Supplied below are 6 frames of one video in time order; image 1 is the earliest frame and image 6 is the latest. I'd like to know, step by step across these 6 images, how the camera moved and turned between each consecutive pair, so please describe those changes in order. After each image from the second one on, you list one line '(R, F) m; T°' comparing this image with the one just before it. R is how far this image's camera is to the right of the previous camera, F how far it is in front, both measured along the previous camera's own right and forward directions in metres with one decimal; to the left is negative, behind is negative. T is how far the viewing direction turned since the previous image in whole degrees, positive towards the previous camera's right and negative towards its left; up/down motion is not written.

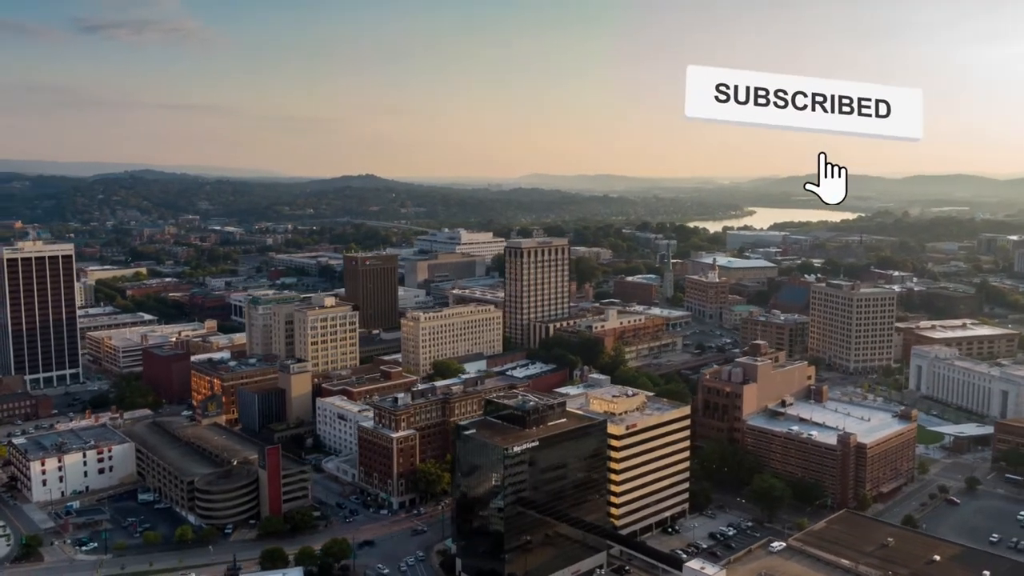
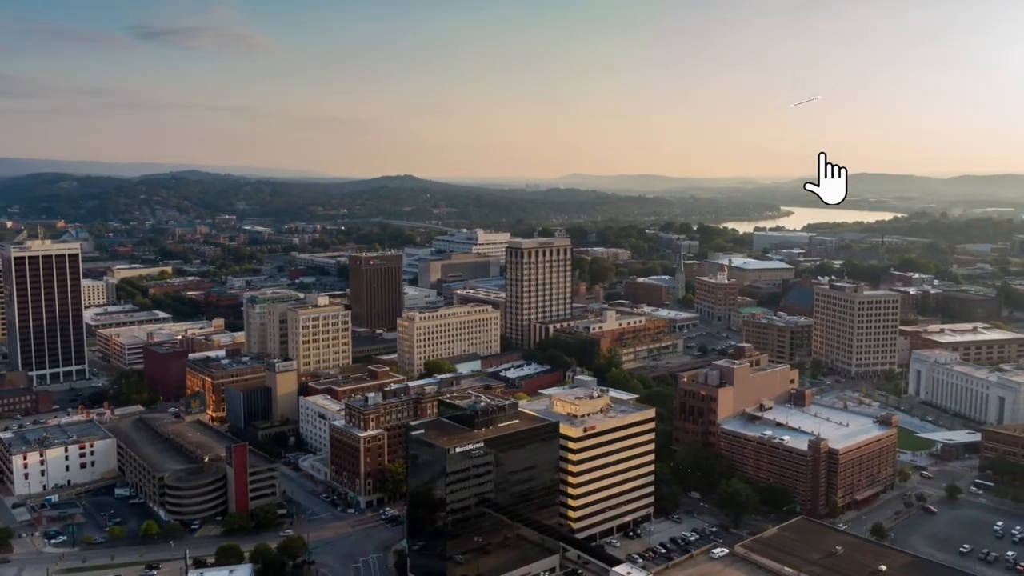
(+2.8, +0.1) m; -3°
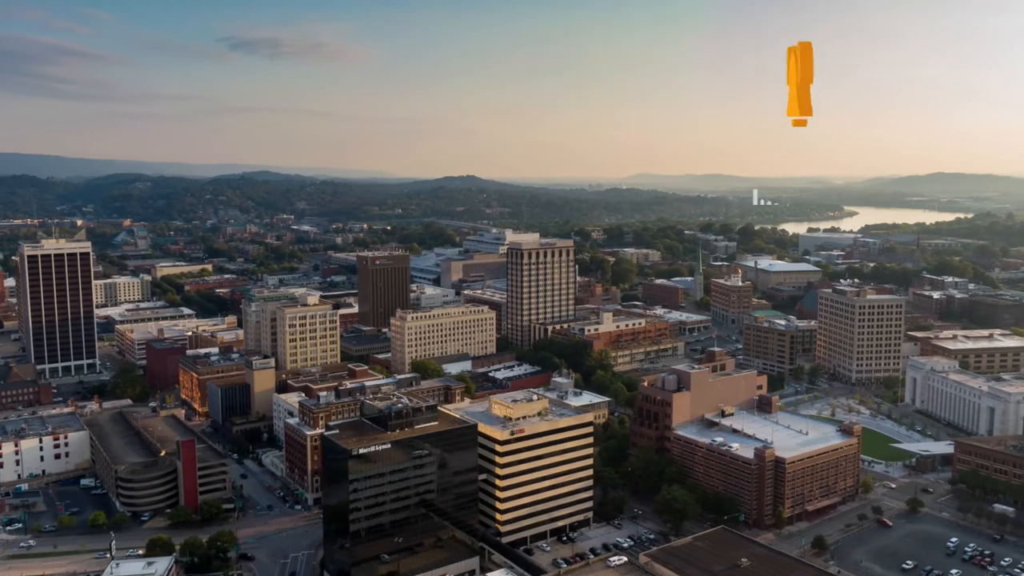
(+4.6, +0.3) m; -4°
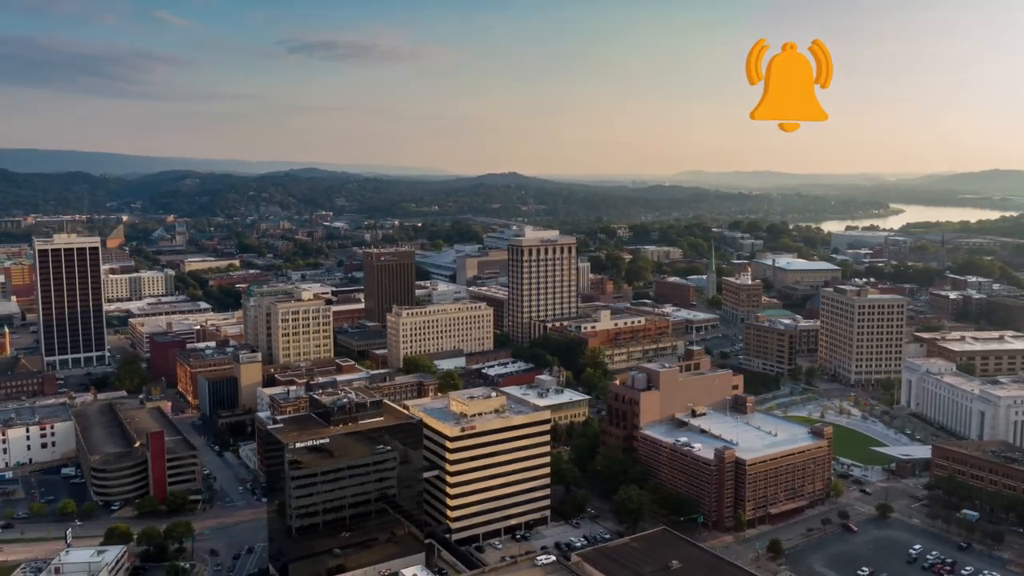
(+3.1, +0.2) m; -3°
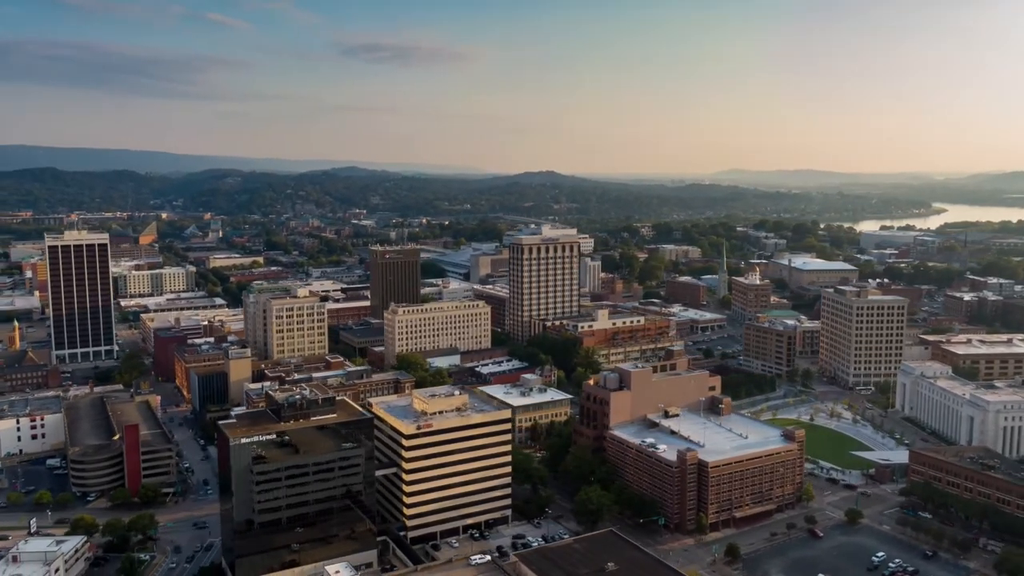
(+2.8, +0.2) m; -3°
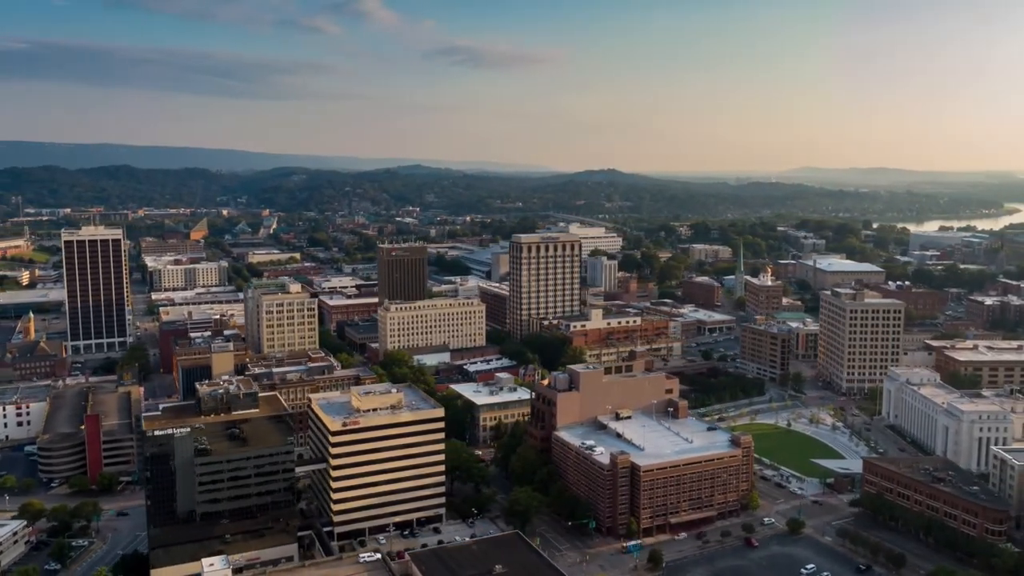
(+4.6, +0.3) m; -4°
